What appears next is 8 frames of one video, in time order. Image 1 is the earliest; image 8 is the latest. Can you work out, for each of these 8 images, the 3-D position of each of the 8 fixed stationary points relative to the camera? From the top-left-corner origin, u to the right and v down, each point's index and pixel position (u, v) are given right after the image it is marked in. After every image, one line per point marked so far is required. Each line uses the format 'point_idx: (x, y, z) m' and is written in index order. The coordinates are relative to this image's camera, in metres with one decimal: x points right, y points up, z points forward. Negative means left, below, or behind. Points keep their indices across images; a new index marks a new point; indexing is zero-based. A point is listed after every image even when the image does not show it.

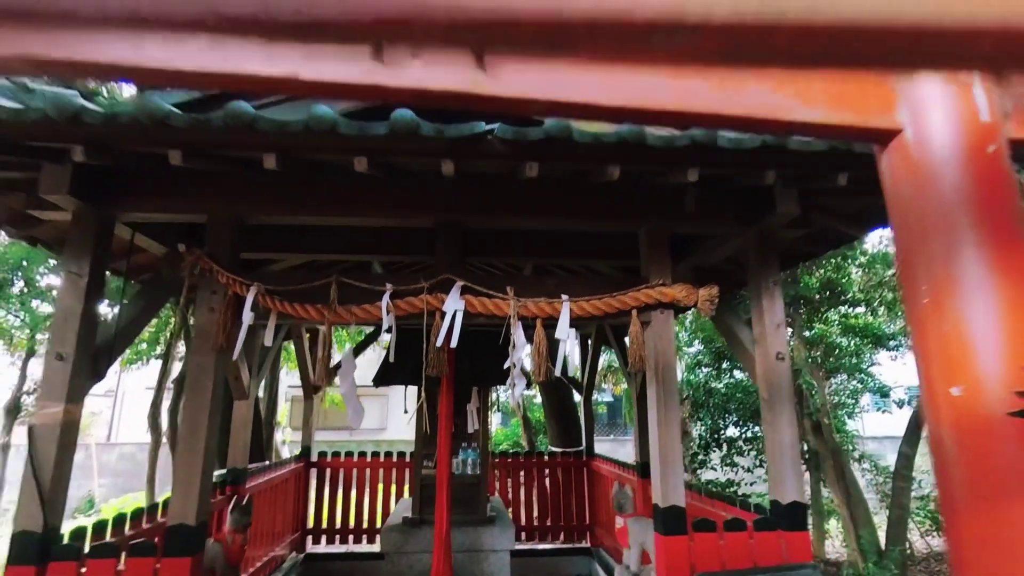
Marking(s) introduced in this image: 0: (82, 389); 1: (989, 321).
0: (-2.1, -0.5, +2.8) m
1: (+1.1, -0.1, +1.3) m
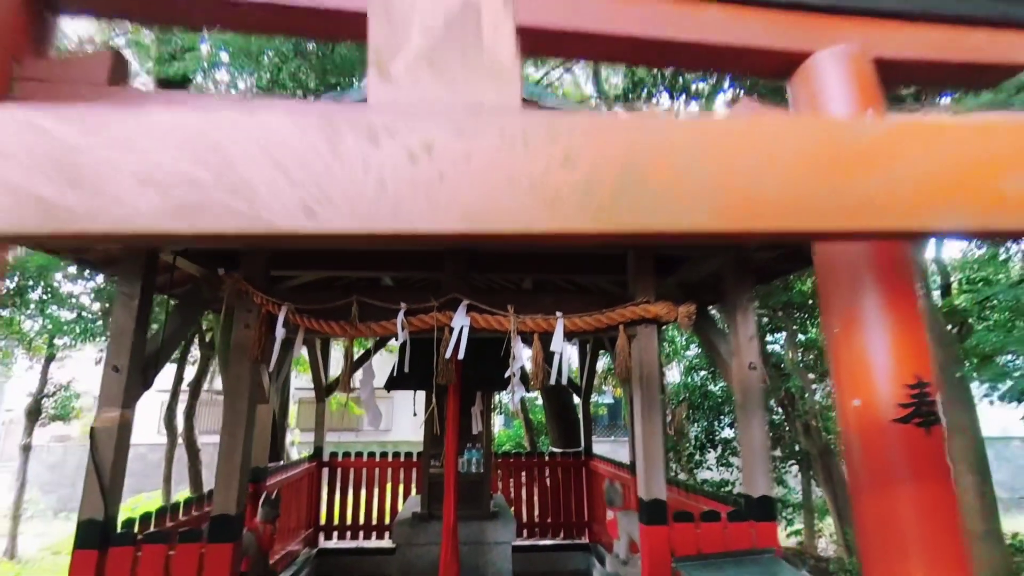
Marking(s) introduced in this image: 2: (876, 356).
0: (-2.1, -0.6, +3.2) m
1: (+1.1, -0.2, +1.7) m
2: (+1.1, -0.2, +1.7) m
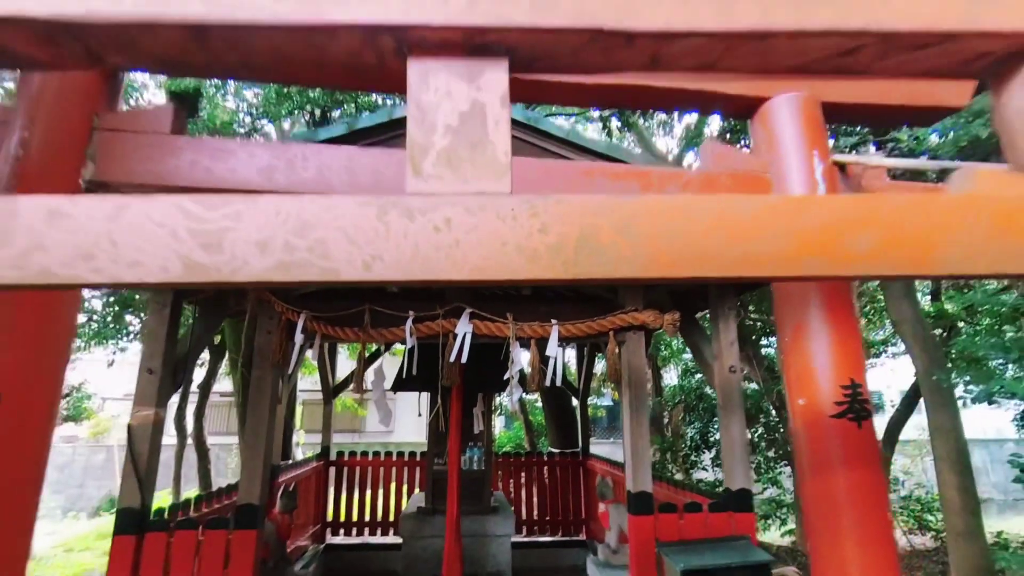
0: (-2.1, -0.6, +3.5) m
1: (+1.1, -0.2, +2.0) m
2: (+1.1, -0.3, +2.0) m
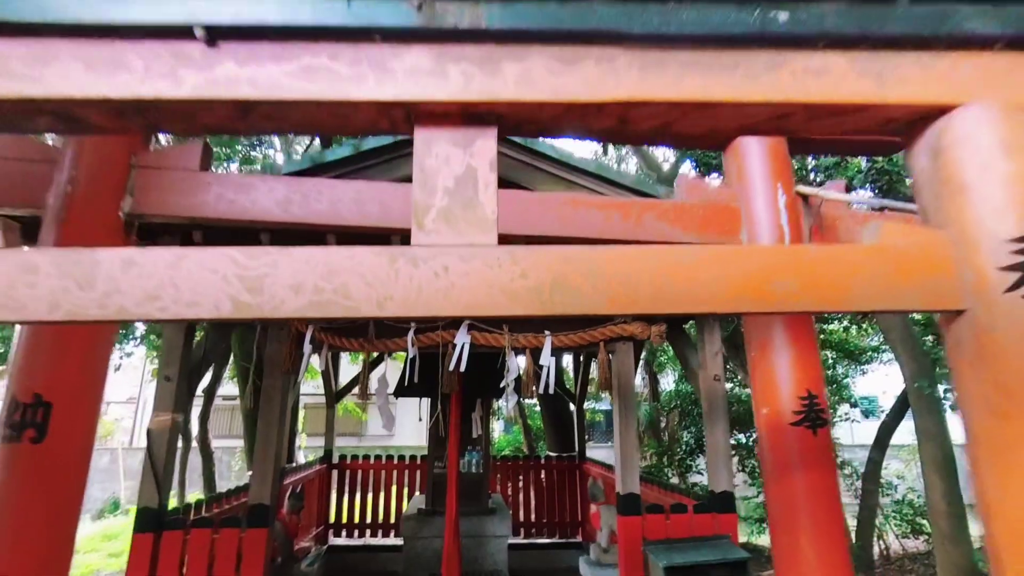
0: (-2.1, -0.7, +3.7) m
1: (+1.0, -0.3, +2.2) m
2: (+1.0, -0.3, +2.3) m
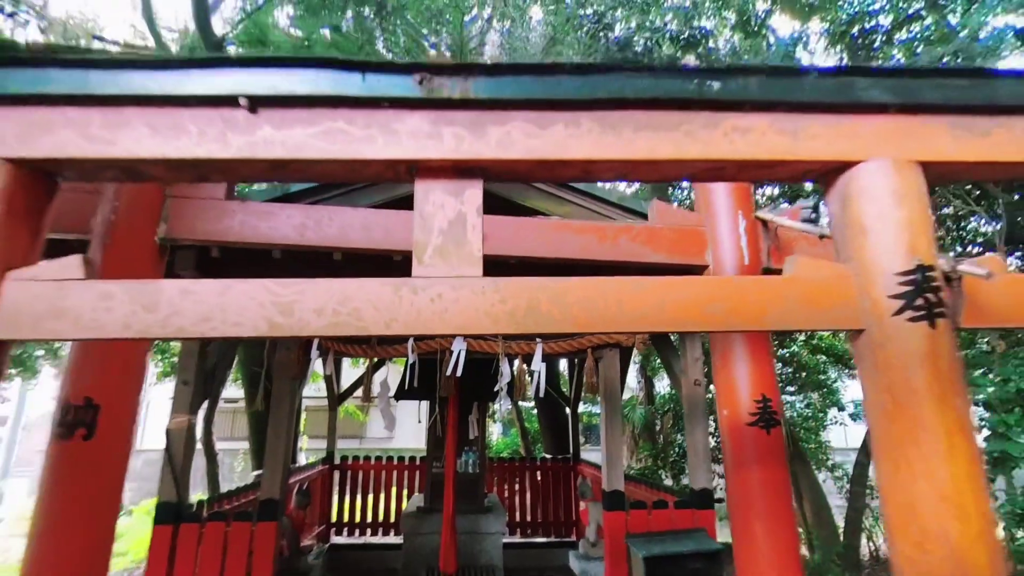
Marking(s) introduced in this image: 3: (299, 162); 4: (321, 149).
0: (-2.1, -0.8, +4.0) m
1: (+1.0, -0.4, +2.5) m
2: (+1.0, -0.4, +2.5) m
3: (-0.5, +0.3, +1.5) m
4: (-0.5, +0.4, +1.5) m
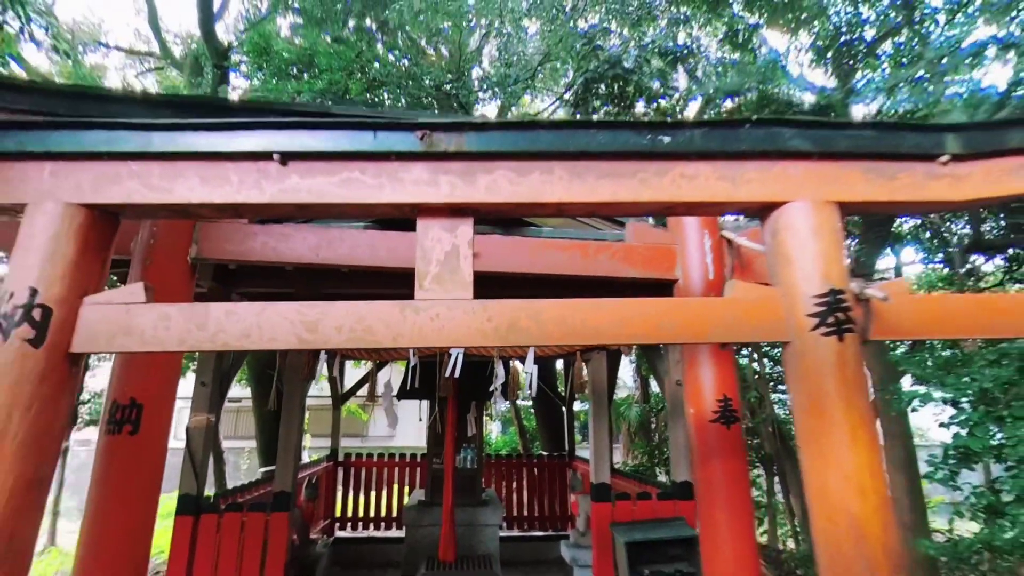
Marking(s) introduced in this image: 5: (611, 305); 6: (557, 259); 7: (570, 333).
0: (-2.2, -0.8, +4.3) m
1: (+1.0, -0.4, +2.8) m
2: (+0.9, -0.5, +2.8) m
3: (-0.6, +0.3, +1.8) m
4: (-0.5, +0.3, +1.8) m
5: (+0.3, 0.0, +1.8) m
6: (+0.2, +0.1, +2.8) m
7: (+0.2, -0.1, +1.8) m
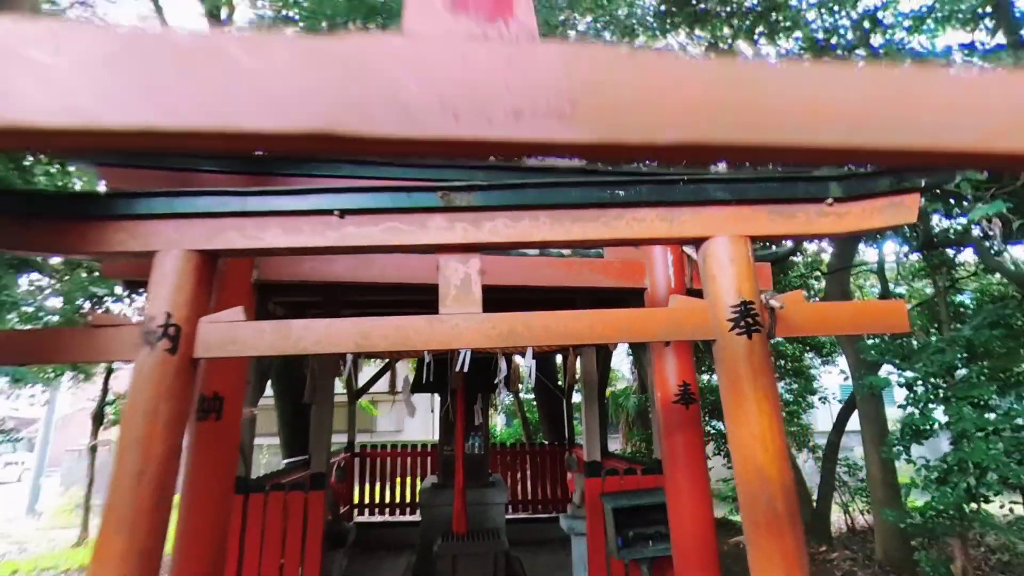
0: (-2.2, -0.9, +4.9) m
1: (+1.0, -0.5, +3.5) m
2: (+1.0, -0.5, +3.5) m
3: (-0.6, +0.2, +2.5) m
4: (-0.5, +0.2, +2.5) m
5: (+0.3, -0.1, +2.5) m
6: (+0.2, +0.1, +3.5) m
7: (+0.2, -0.2, +2.4) m
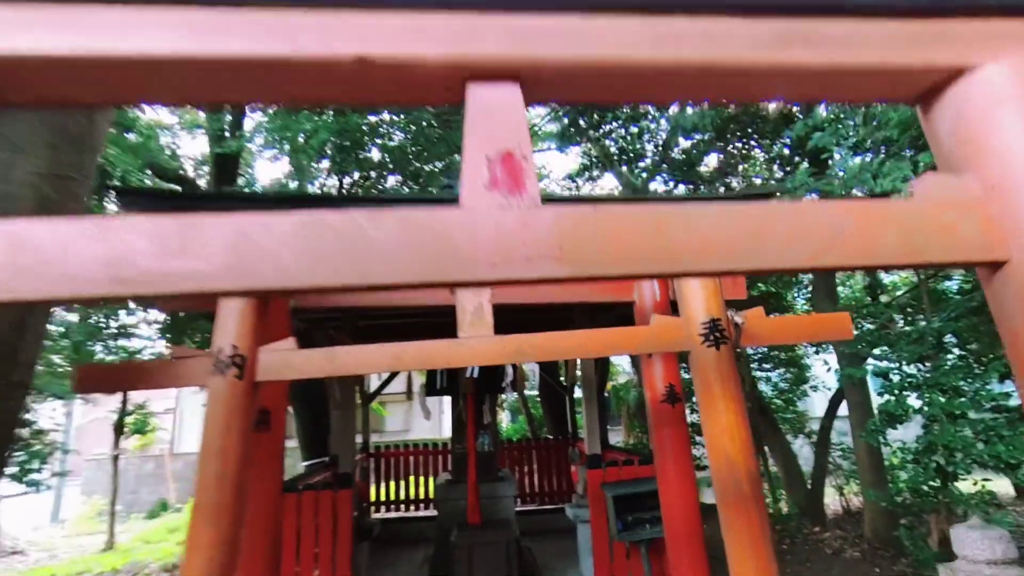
0: (-2.1, -1.1, +5.4) m
1: (+1.0, -0.6, +4.0) m
2: (+1.0, -0.6, +4.0) m
3: (-0.6, 0.0, +2.9) m
4: (-0.5, +0.1, +2.9) m
5: (+0.3, -0.2, +2.9) m
6: (+0.2, 0.0, +4.0) m
7: (+0.2, -0.3, +2.9) m
